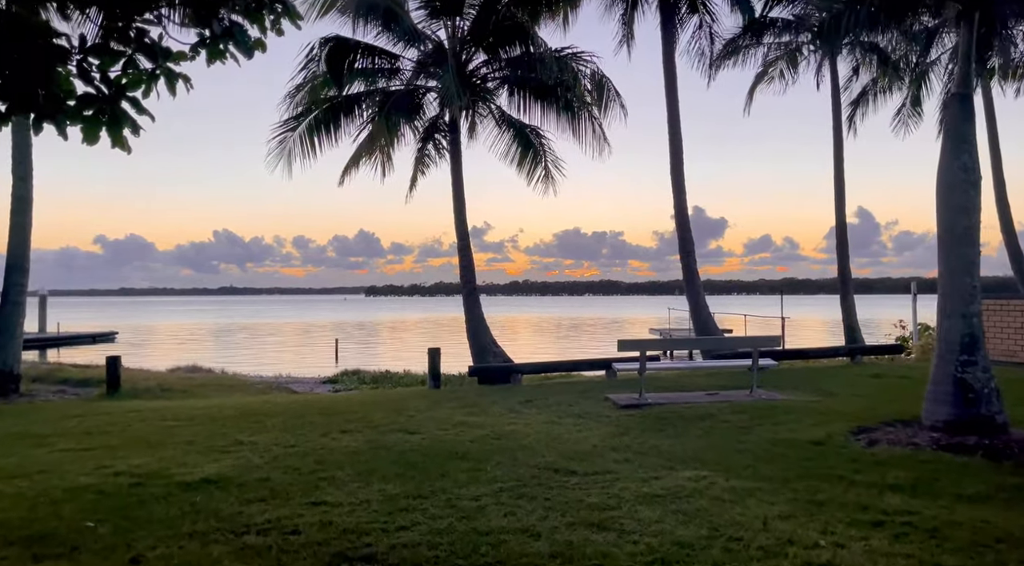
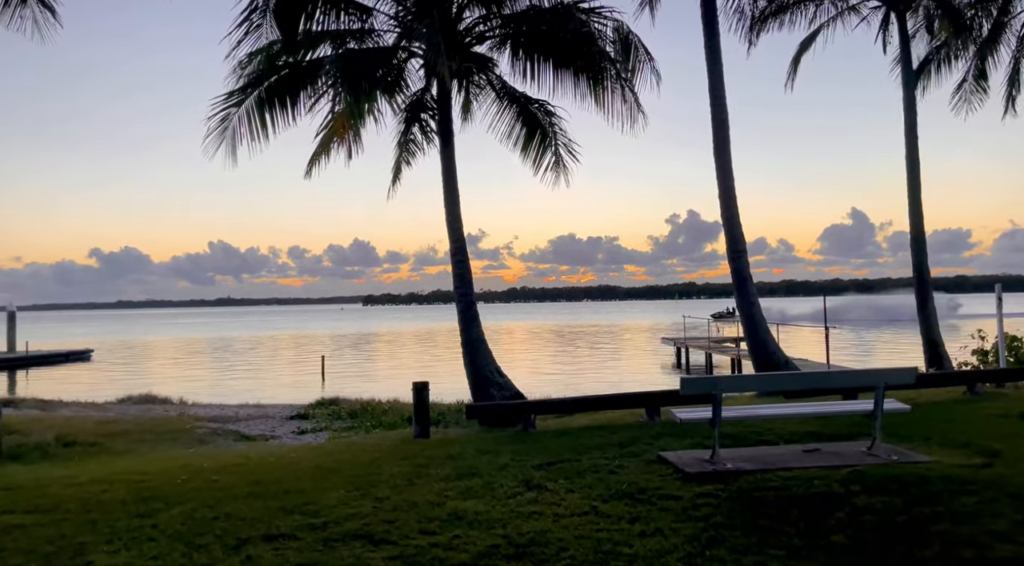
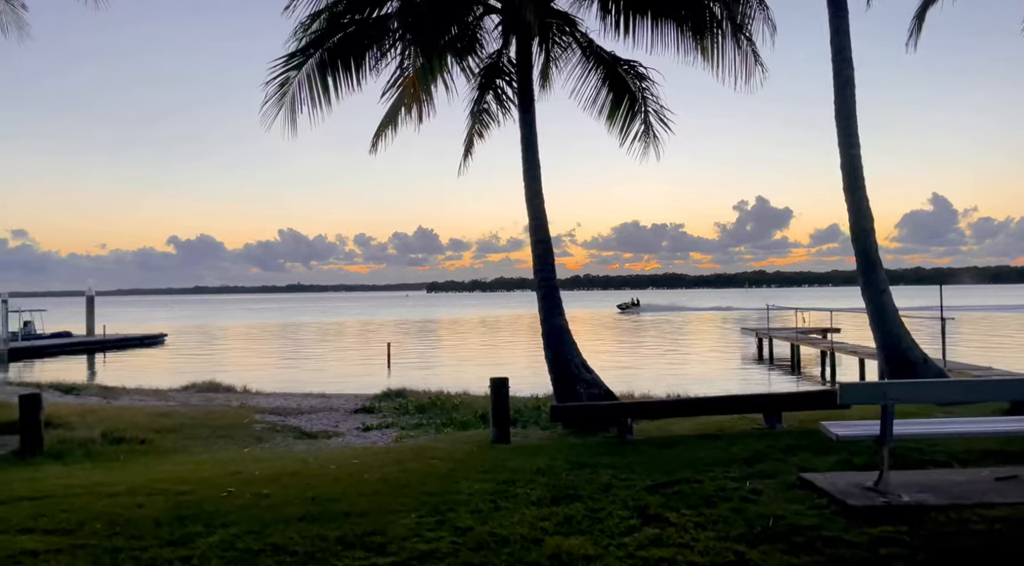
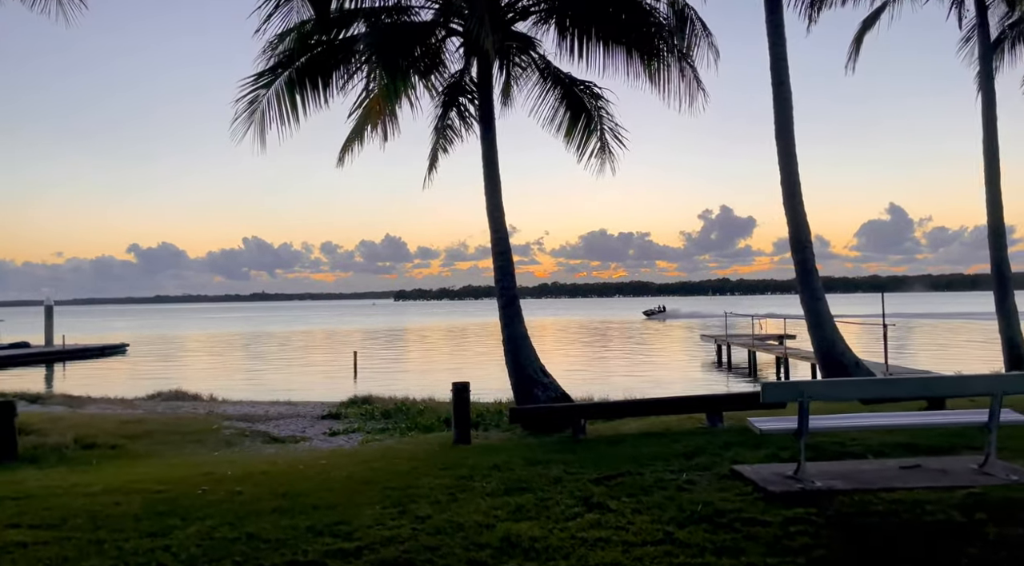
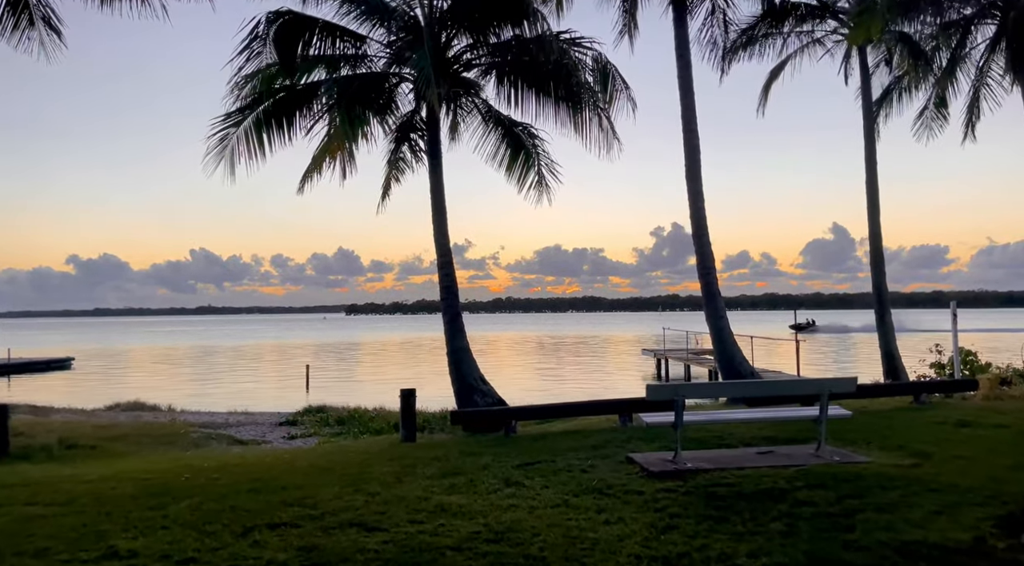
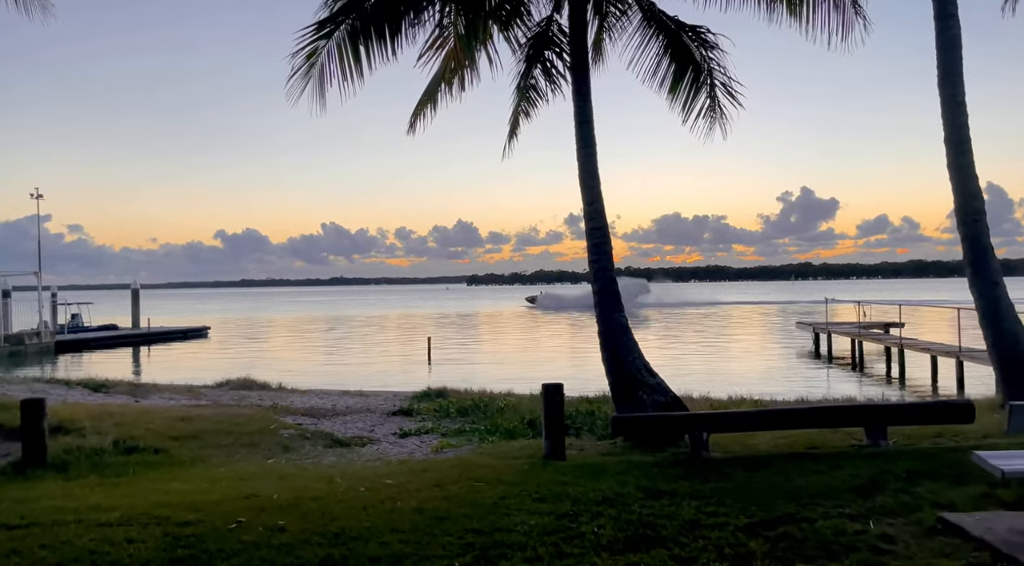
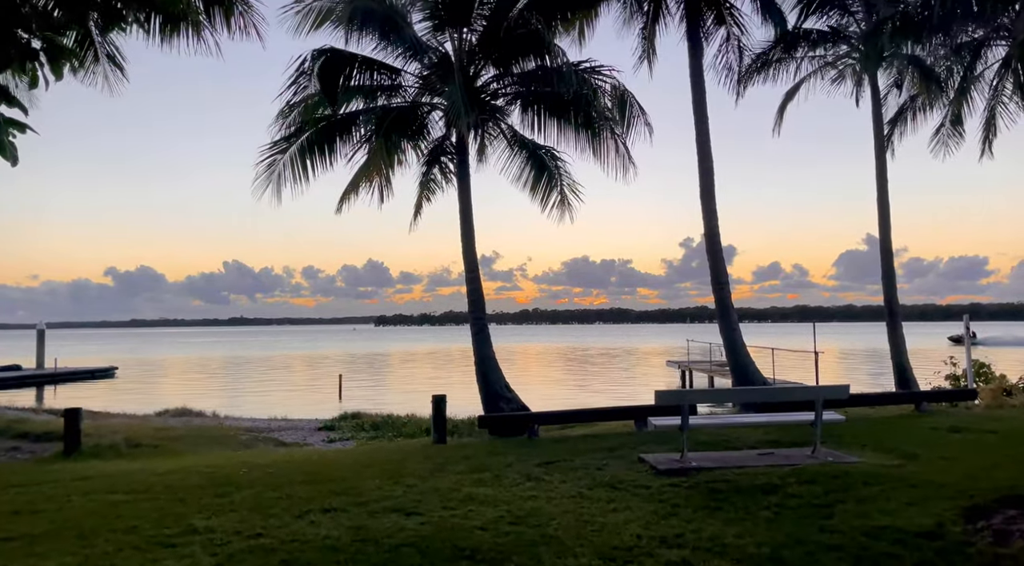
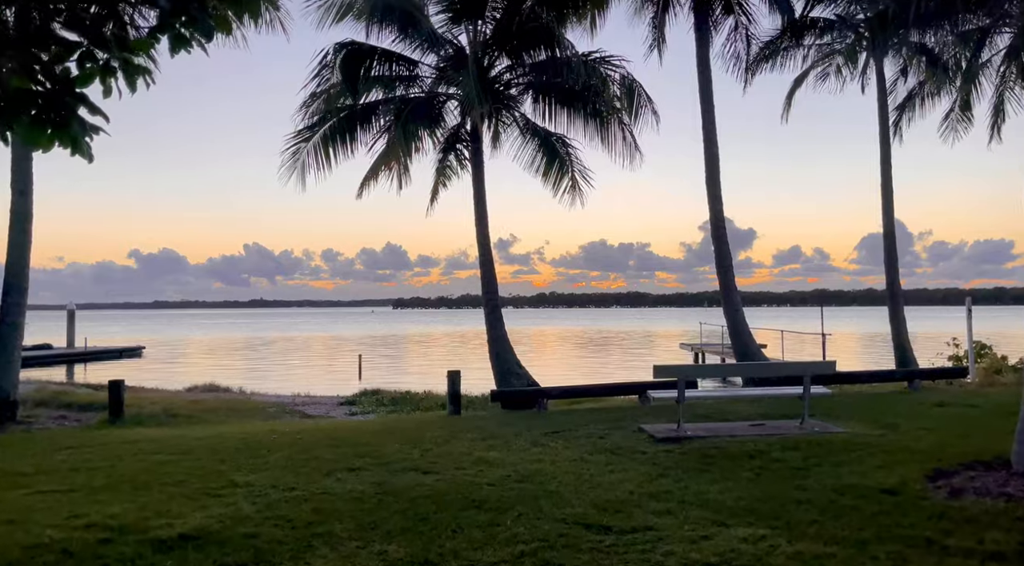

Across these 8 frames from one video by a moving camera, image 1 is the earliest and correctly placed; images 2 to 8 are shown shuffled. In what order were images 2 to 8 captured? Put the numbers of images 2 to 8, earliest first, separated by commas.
8, 7, 5, 2, 4, 3, 6
